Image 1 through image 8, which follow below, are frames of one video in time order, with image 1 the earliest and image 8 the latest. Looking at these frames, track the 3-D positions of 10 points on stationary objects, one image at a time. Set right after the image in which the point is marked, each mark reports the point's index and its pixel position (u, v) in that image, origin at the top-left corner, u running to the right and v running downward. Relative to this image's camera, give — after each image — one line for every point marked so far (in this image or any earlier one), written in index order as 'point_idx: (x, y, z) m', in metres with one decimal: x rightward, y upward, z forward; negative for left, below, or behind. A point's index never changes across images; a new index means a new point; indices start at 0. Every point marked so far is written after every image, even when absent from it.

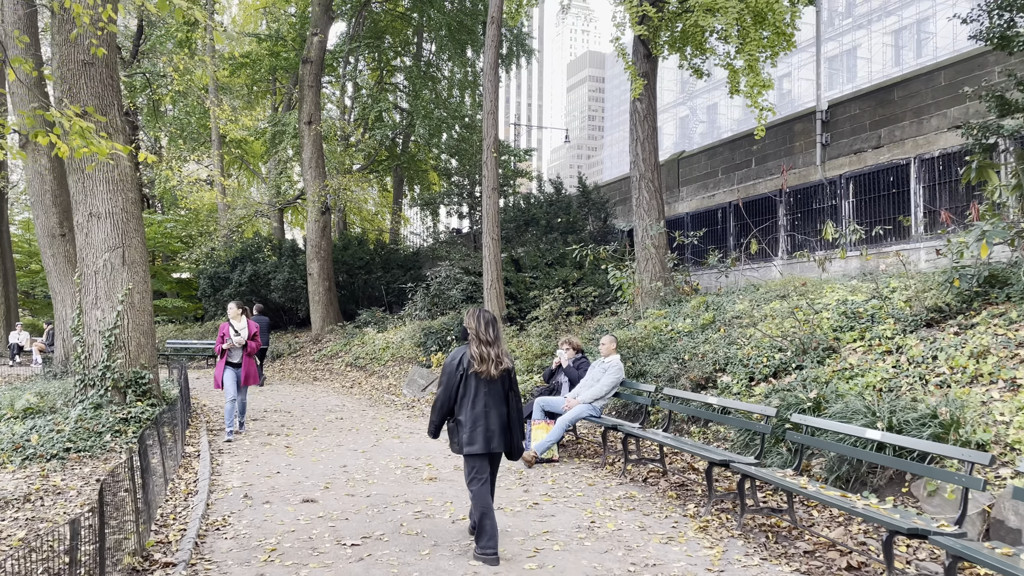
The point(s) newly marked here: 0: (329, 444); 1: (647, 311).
0: (-1.9, -1.6, +8.5) m
1: (+1.9, -0.3, +11.3) m
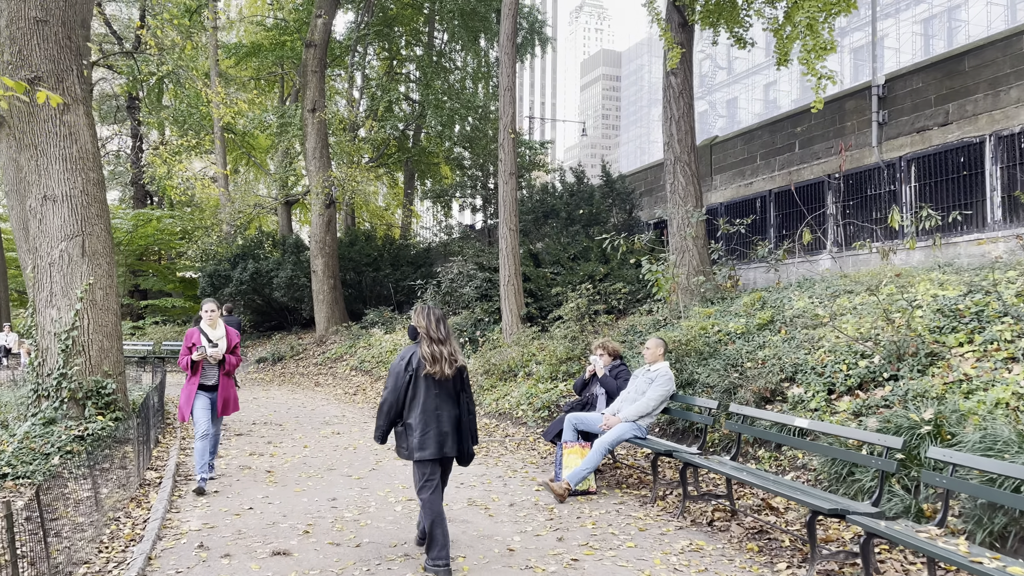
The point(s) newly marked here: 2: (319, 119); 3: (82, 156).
0: (-1.7, -1.6, +7.2) m
1: (+2.2, -0.3, +9.9) m
2: (-4.7, +4.1, +19.7) m
3: (-4.3, +1.3, +8.0) m
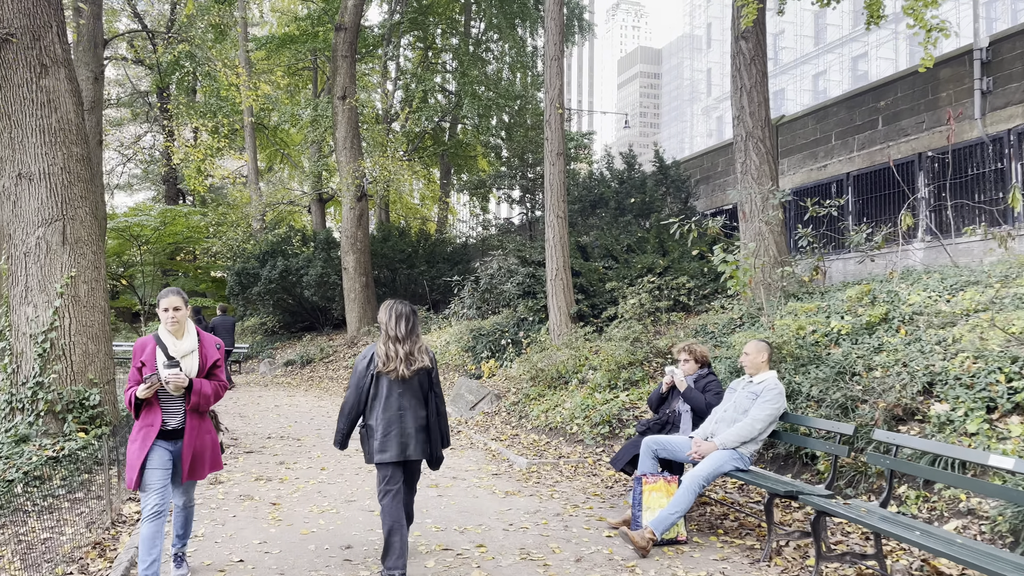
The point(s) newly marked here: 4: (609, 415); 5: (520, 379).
0: (-1.3, -1.5, +5.9) m
1: (+2.7, -0.2, +8.4) m
2: (-3.7, +4.2, +18.5) m
3: (-3.8, +1.4, +6.9) m
4: (+0.9, -1.2, +7.5) m
5: (+0.1, -1.1, +9.6) m
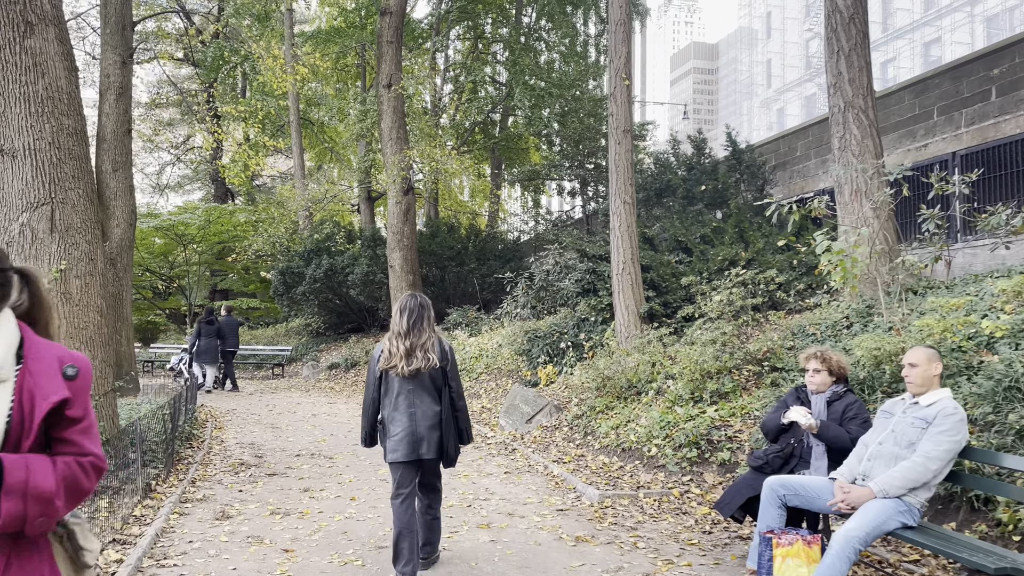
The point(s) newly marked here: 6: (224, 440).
0: (-0.9, -1.5, +4.8) m
1: (+3.3, -0.1, +7.0) m
2: (-2.5, +4.2, +17.5) m
3: (-3.3, +1.4, +5.9) m
4: (+1.4, -1.1, +6.2) m
5: (+0.8, -1.0, +8.3) m
6: (-3.0, -1.6, +8.5) m
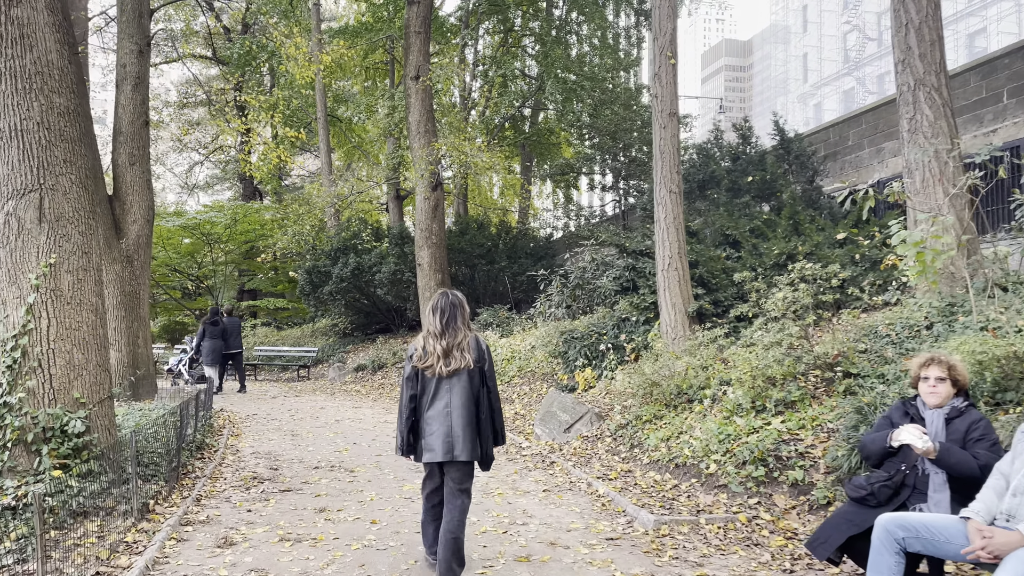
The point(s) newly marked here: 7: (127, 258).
0: (-0.6, -1.5, +4.1) m
1: (+3.6, -0.1, +6.2) m
2: (-1.8, +4.2, +16.9) m
3: (-3.1, +1.4, +5.3) m
4: (+1.7, -1.1, +5.5) m
5: (+1.1, -1.0, +7.6) m
6: (-2.6, -1.6, +7.9) m
7: (-5.4, +0.4, +11.3) m
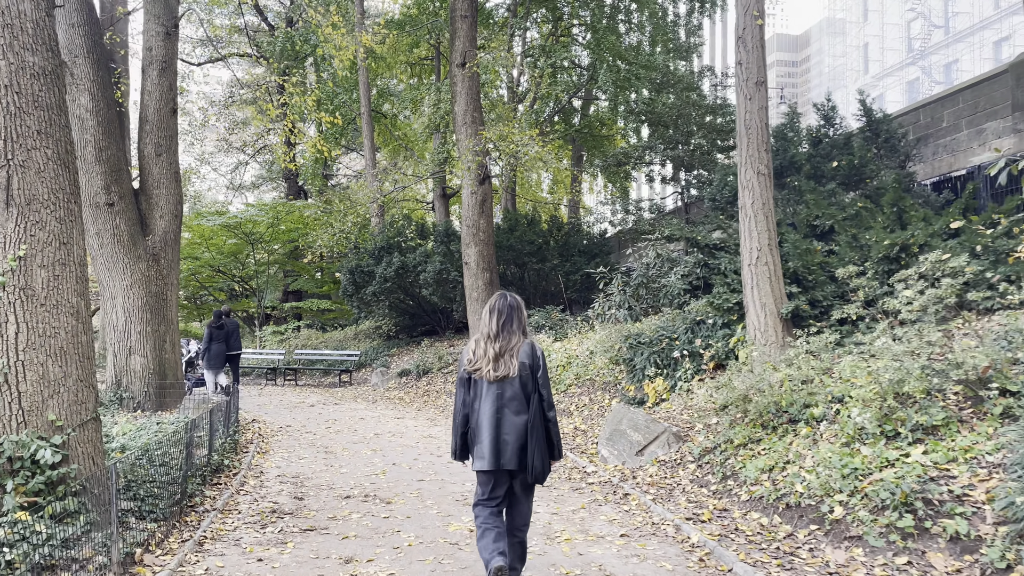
0: (-0.3, -1.4, +3.0) m
1: (+4.0, -0.1, +4.9) m
2: (-0.8, +4.2, +15.9) m
3: (-2.7, +1.4, +4.4) m
4: (+2.1, -1.1, +4.3) m
5: (+1.6, -1.0, +6.4) m
6: (-2.1, -1.6, +6.9) m
7: (-4.7, +0.4, +10.5) m
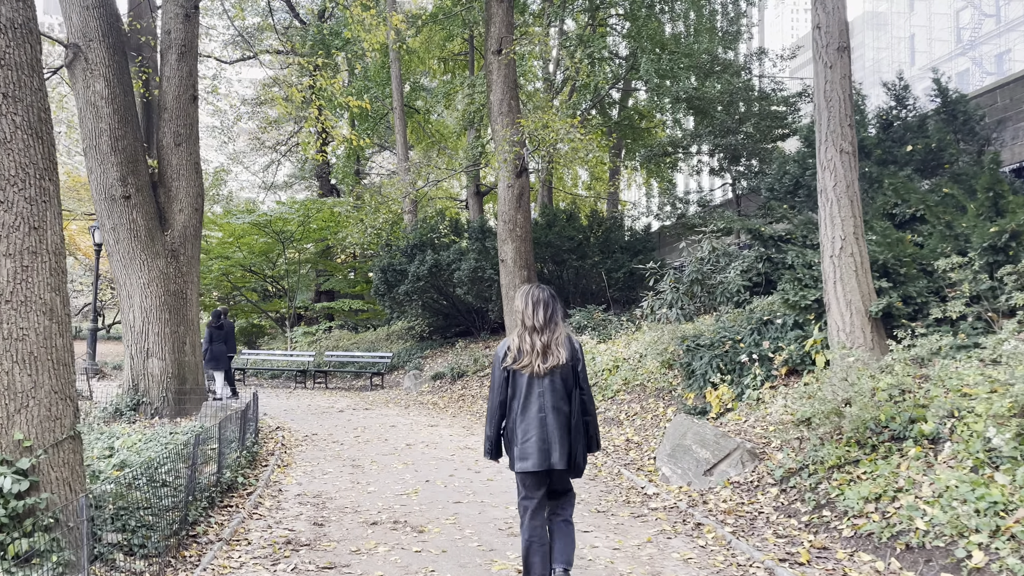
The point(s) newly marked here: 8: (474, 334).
0: (-0.1, -1.4, +2.2) m
1: (+4.3, 0.0, +3.9) m
2: (-0.1, +4.2, +15.1) m
3: (-2.4, +1.5, +3.7) m
4: (+2.3, -1.0, +3.4) m
5: (+2.0, -1.0, +5.5) m
6: (-1.7, -1.5, +6.2) m
7: (-4.1, +0.4, +9.8) m
8: (-0.9, -1.1, +19.8) m
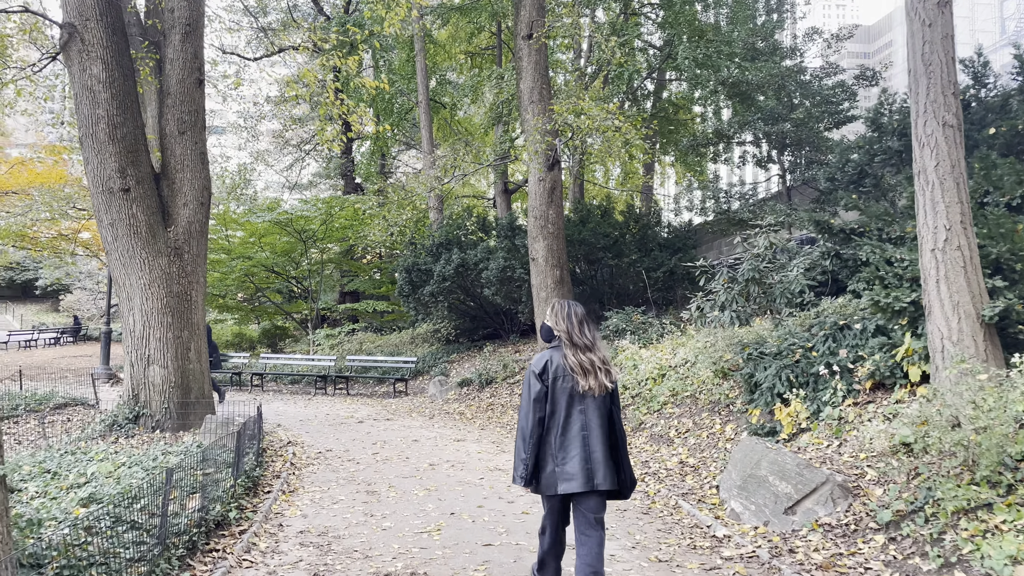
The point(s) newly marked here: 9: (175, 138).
0: (0.0, -1.4, +1.3) m
1: (+4.4, 0.0, +2.9) m
2: (+0.5, +4.2, +14.2) m
3: (-2.3, +1.4, +2.8) m
4: (+2.5, -1.0, +2.4) m
5: (+2.2, -1.0, +4.5) m
6: (-1.5, -1.5, +5.3) m
7: (-3.8, +0.4, +9.0) m
8: (-0.2, -1.1, +18.9) m
9: (-3.8, +1.7, +9.2) m
